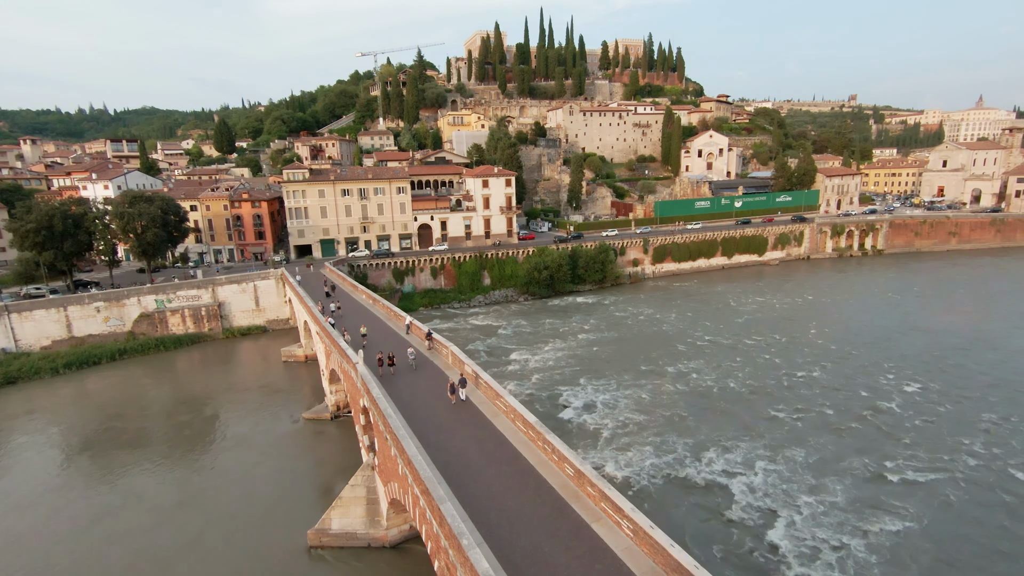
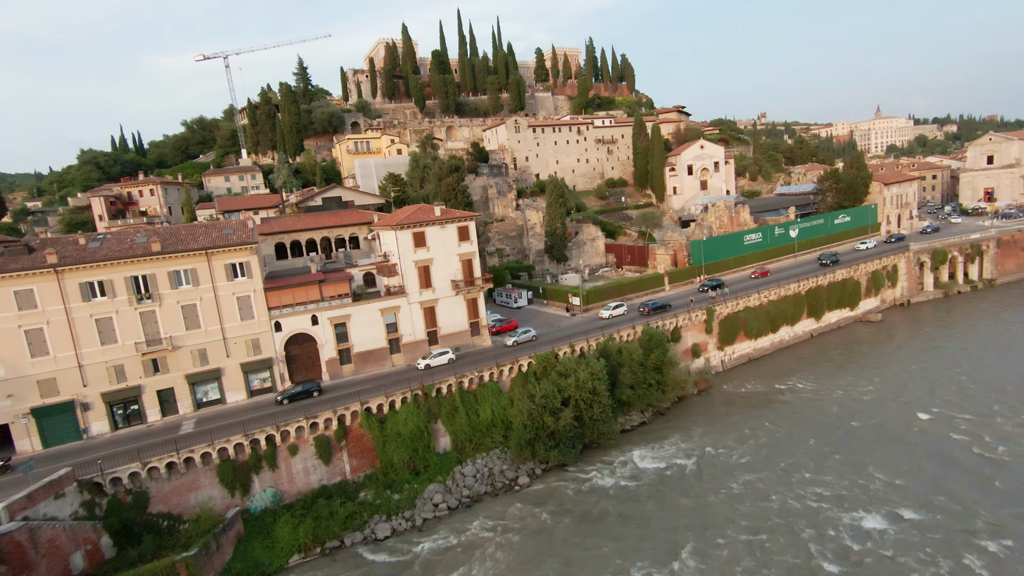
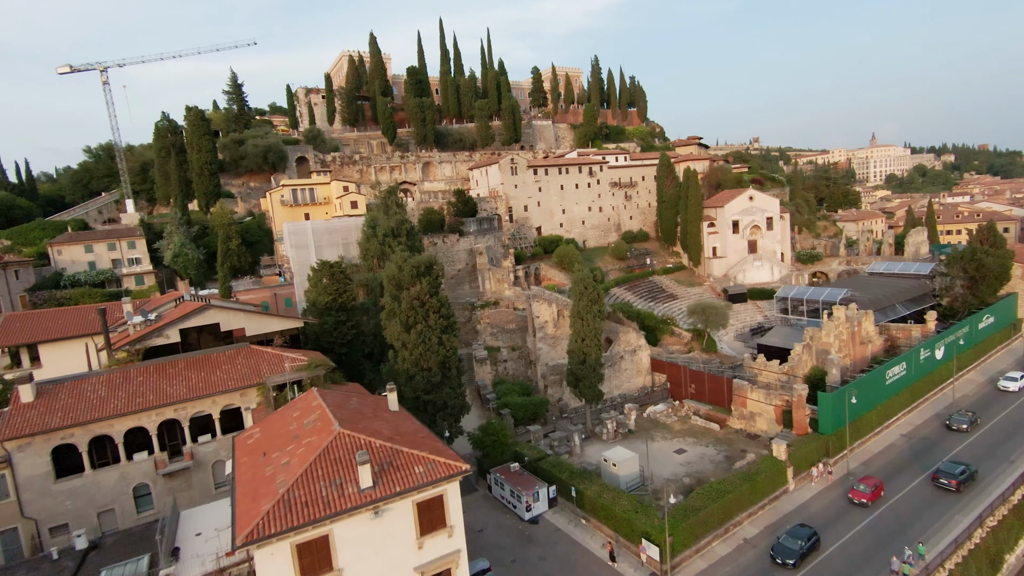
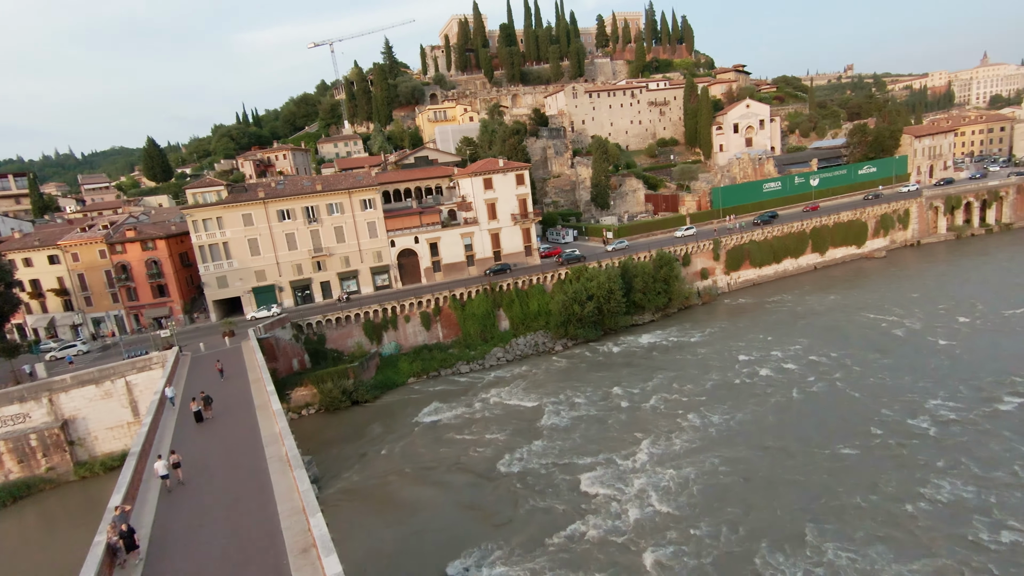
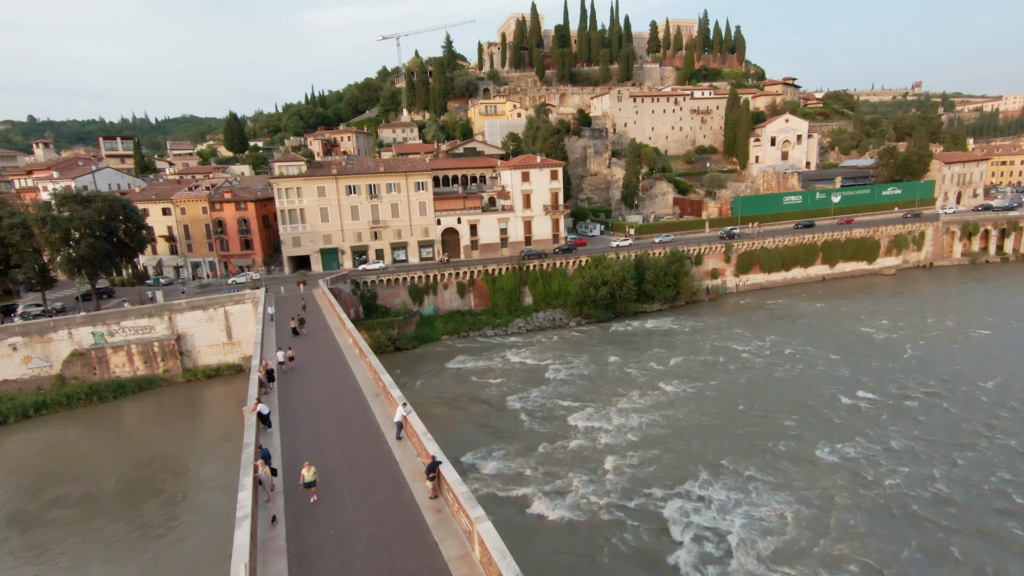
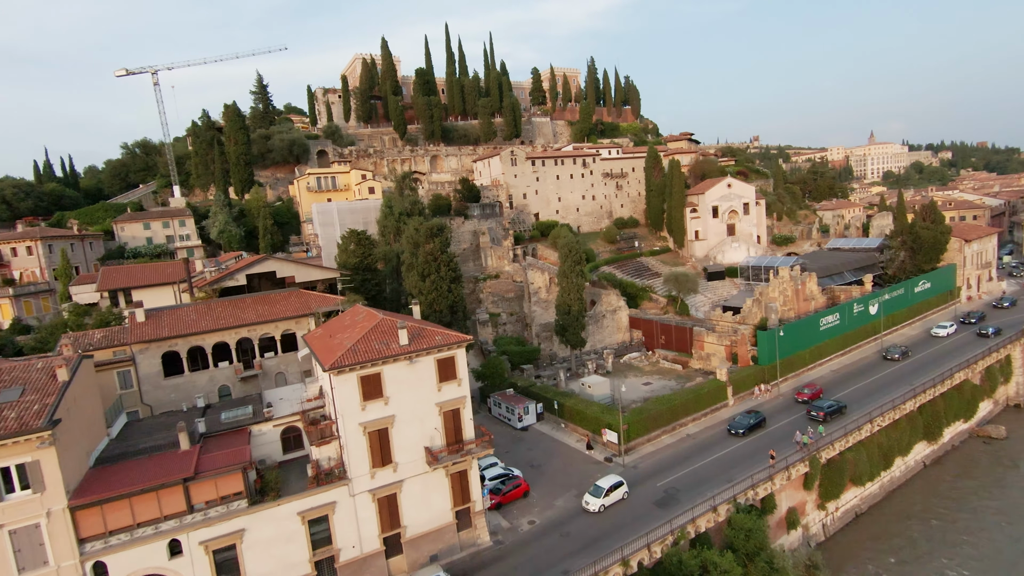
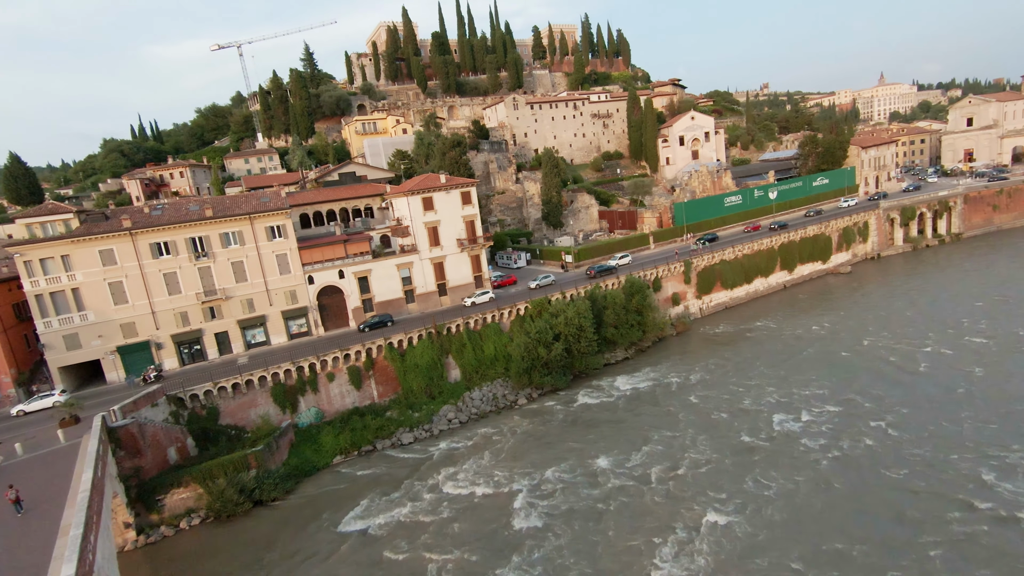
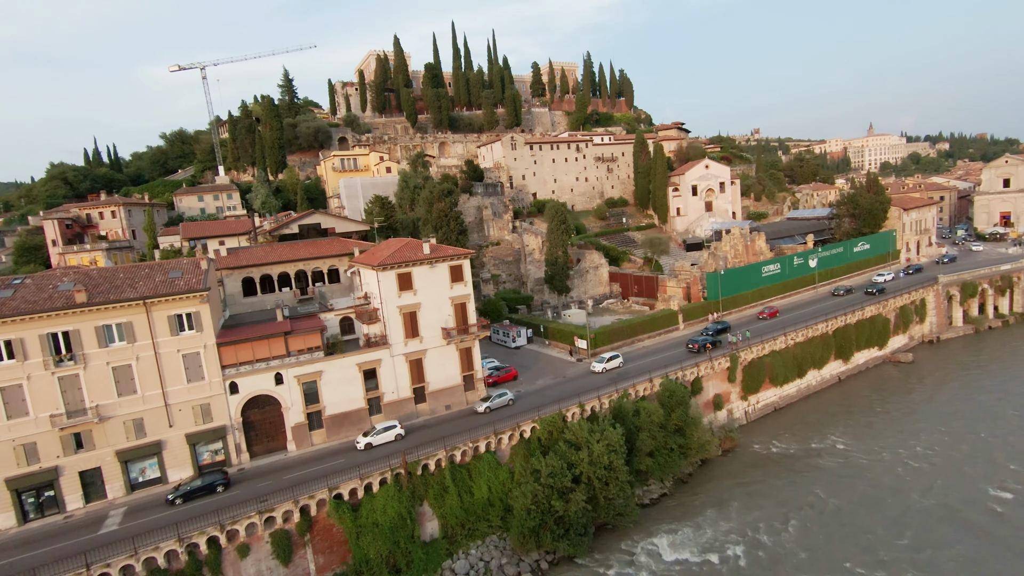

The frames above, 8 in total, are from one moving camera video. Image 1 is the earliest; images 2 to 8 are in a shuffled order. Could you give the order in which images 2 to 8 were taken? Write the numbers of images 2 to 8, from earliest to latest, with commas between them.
5, 4, 7, 2, 8, 6, 3
